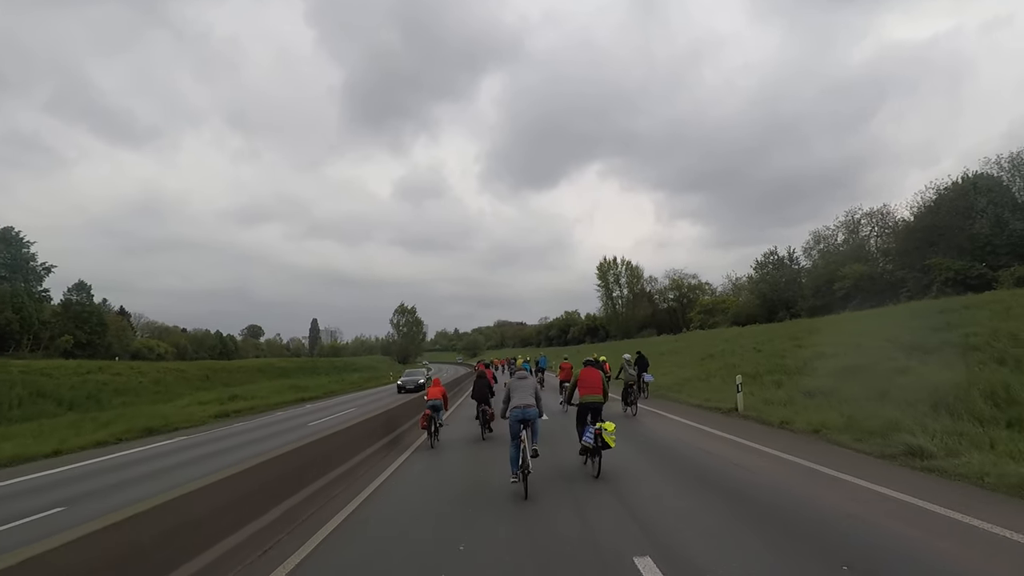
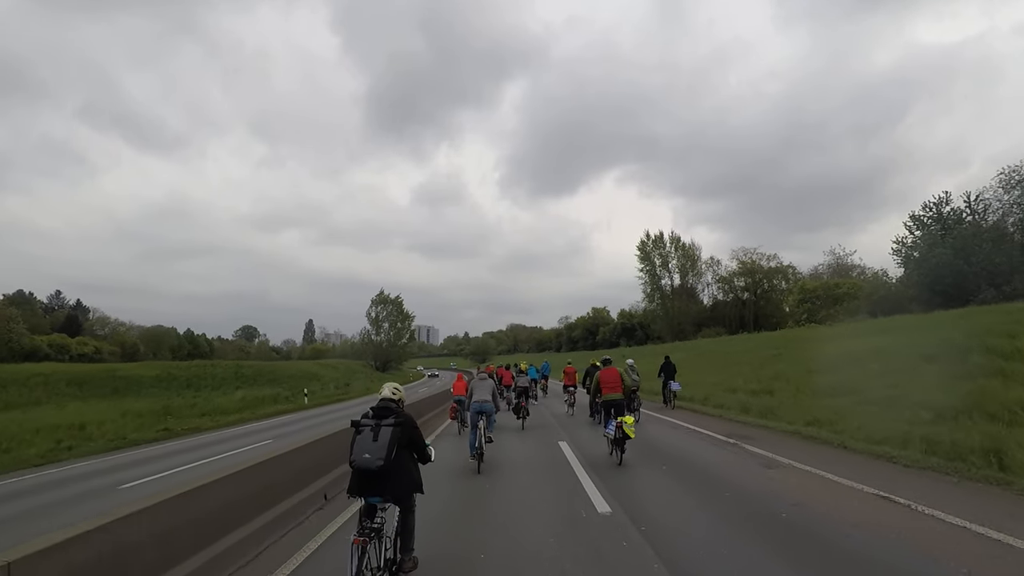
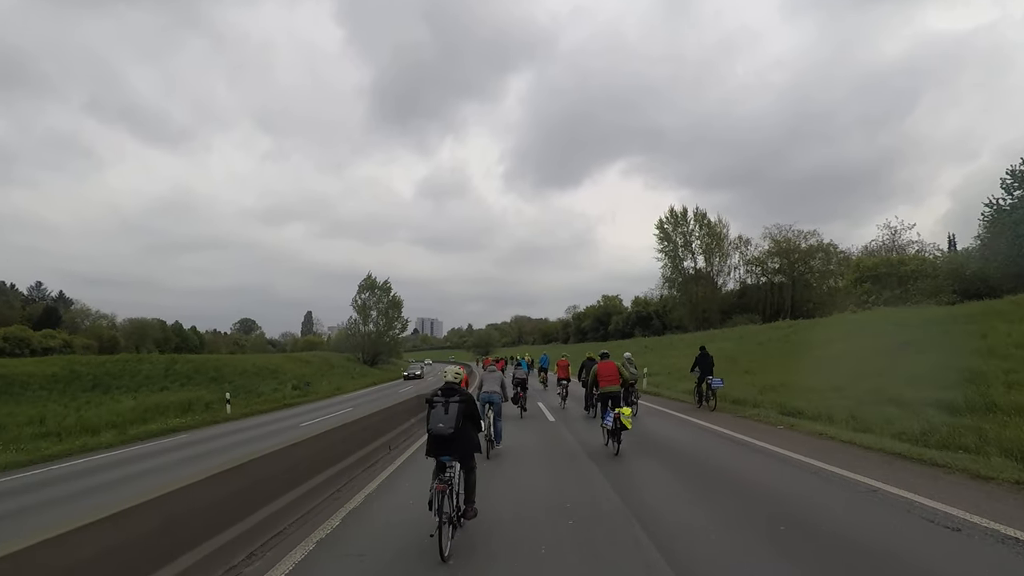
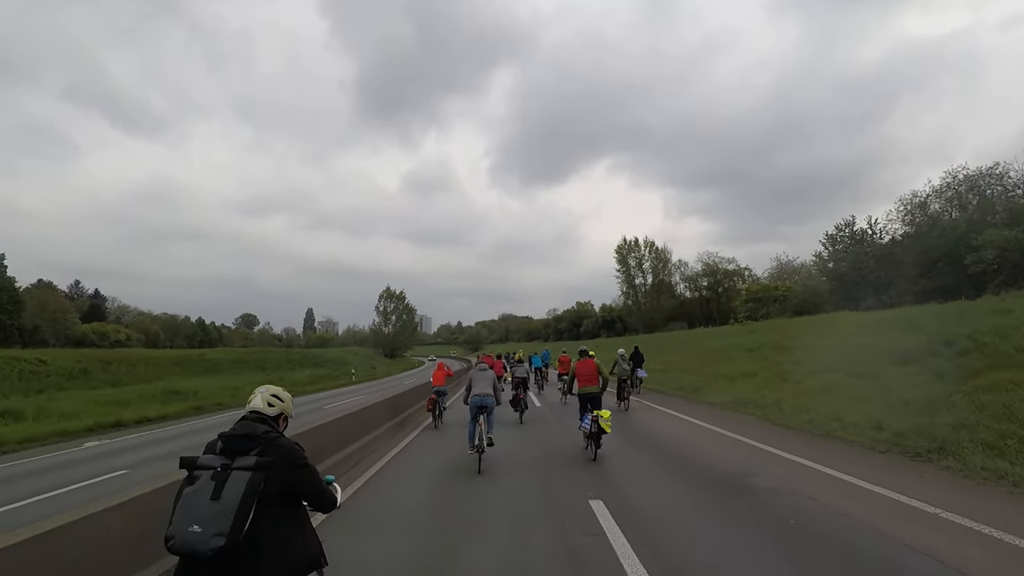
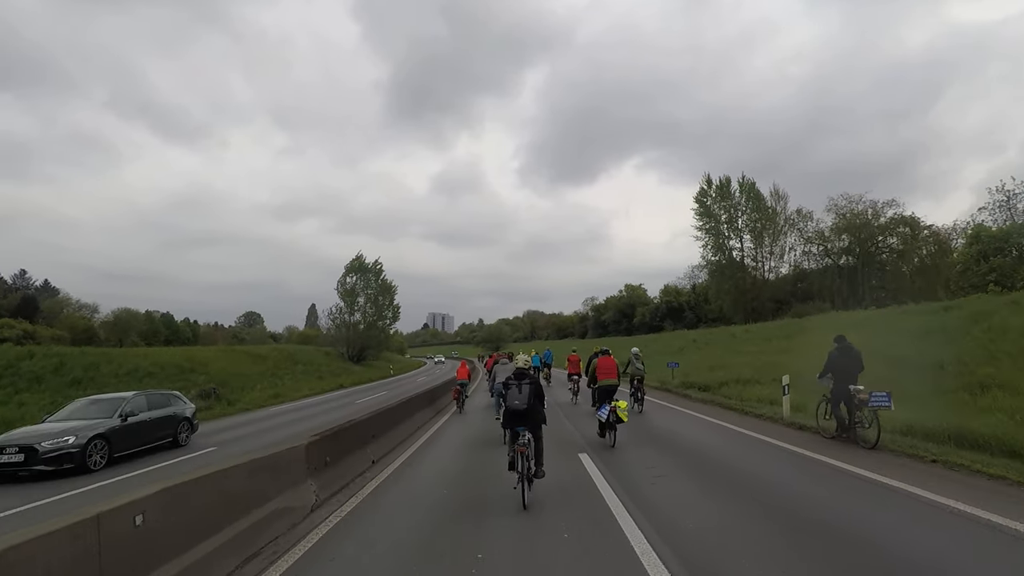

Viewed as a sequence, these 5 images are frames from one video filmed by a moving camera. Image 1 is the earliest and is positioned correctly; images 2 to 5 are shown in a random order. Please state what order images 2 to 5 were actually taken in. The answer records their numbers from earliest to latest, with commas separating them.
4, 2, 3, 5
